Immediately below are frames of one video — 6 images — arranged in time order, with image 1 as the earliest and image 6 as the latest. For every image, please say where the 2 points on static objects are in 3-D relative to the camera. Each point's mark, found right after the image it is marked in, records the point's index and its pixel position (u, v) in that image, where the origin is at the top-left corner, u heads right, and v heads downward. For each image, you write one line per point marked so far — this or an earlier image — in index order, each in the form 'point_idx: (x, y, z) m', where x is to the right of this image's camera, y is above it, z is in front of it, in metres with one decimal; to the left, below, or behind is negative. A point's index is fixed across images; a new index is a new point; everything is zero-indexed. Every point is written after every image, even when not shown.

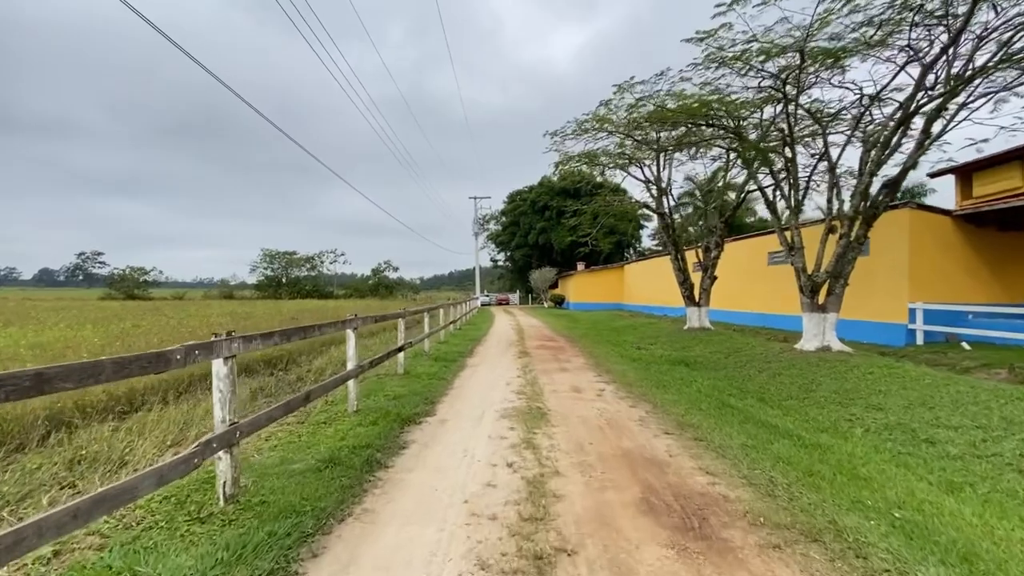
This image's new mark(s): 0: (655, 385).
0: (+2.3, -1.6, +7.9) m
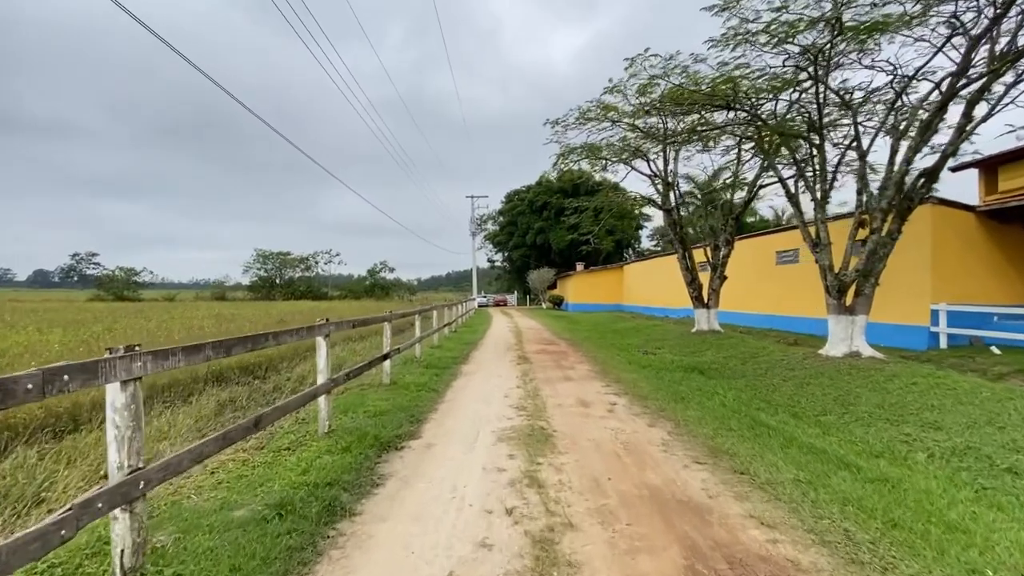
0: (+2.3, -1.6, +7.0) m
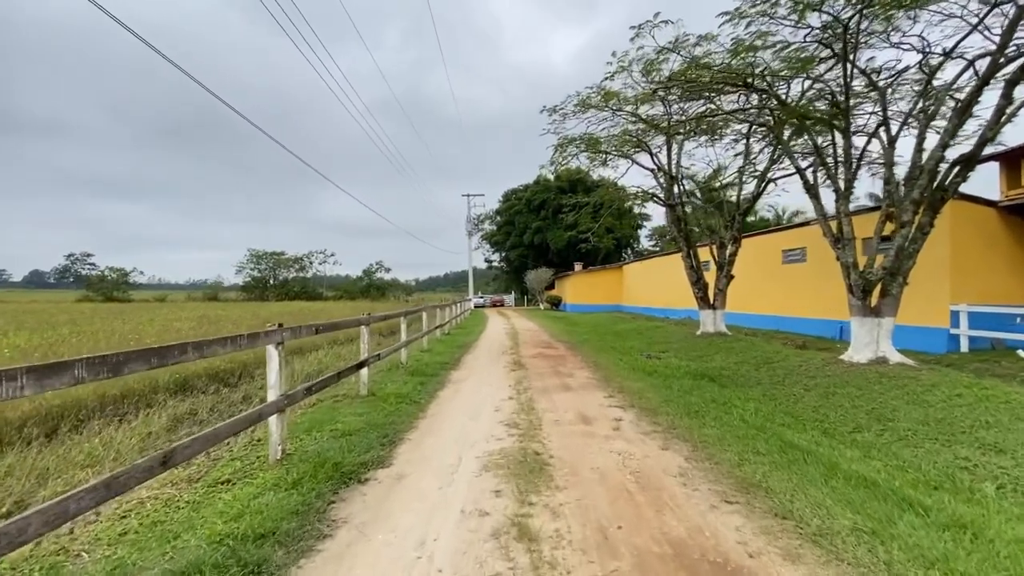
0: (+2.2, -1.6, +6.1) m
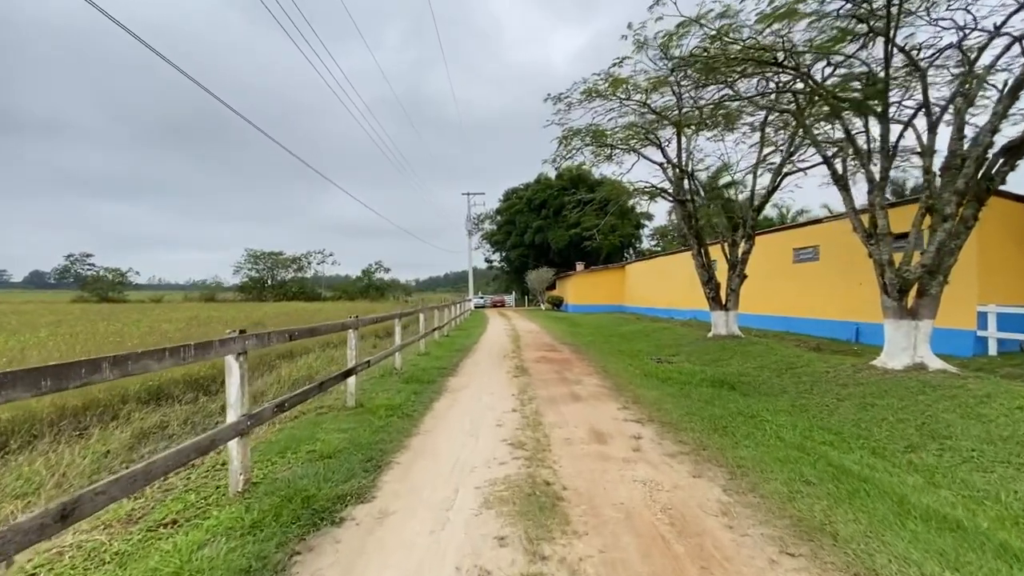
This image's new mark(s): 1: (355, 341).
0: (+2.2, -1.6, +5.4) m
1: (-2.1, -0.7, +6.7) m
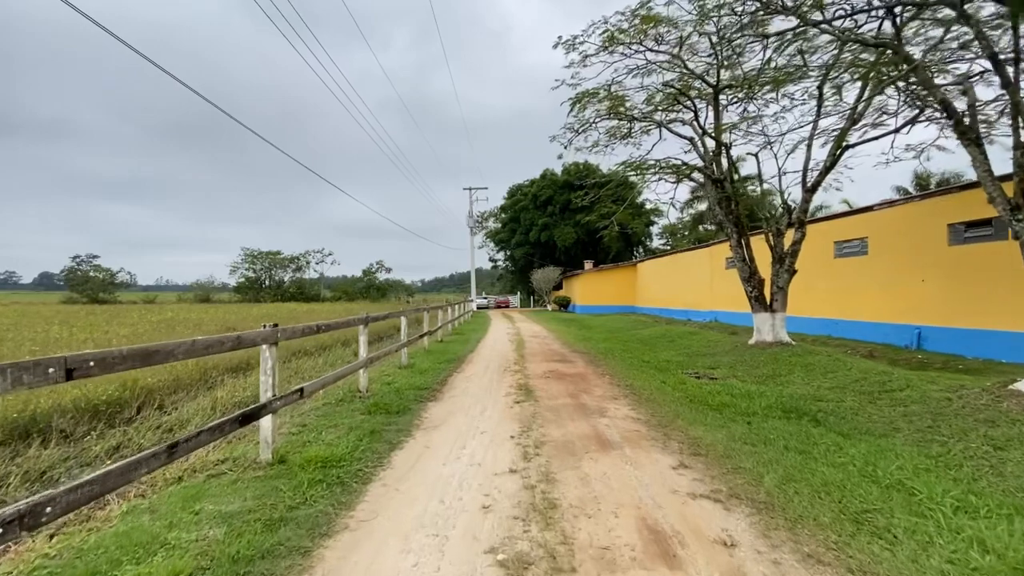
0: (+2.2, -1.5, +3.2) m
1: (-2.2, -0.7, +4.5) m
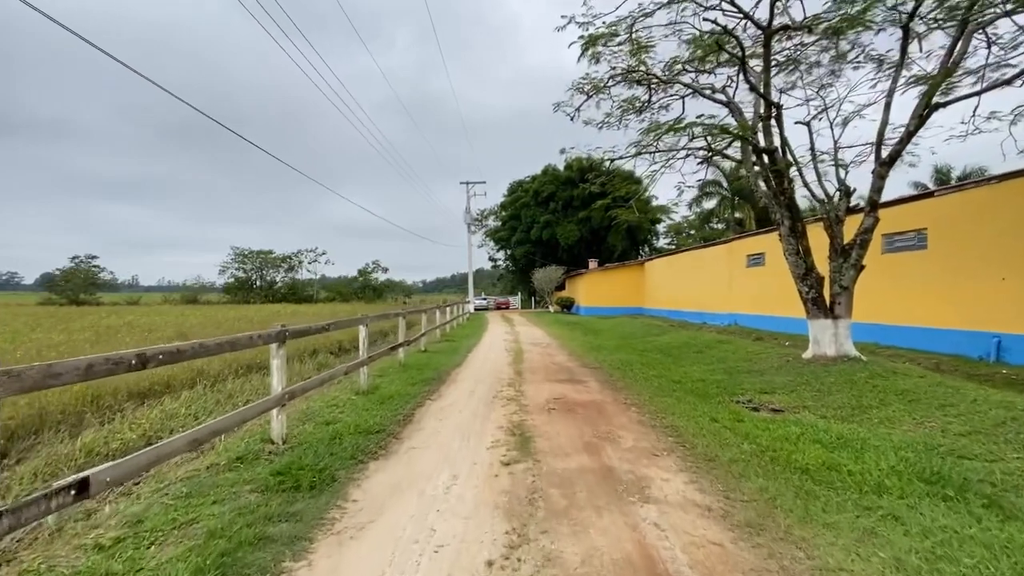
0: (+2.1, -1.5, +0.8) m
1: (-2.3, -0.7, +2.1) m
